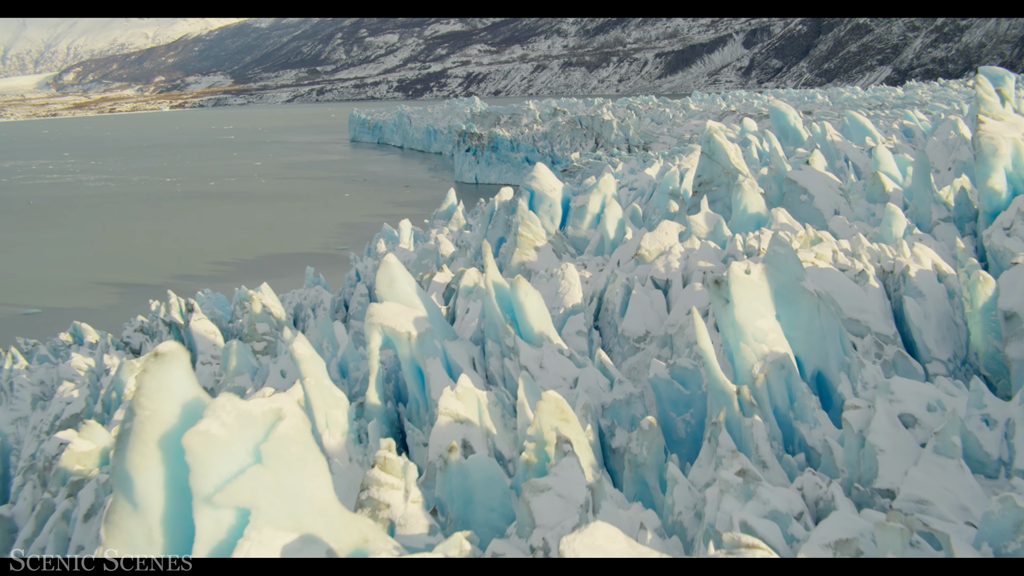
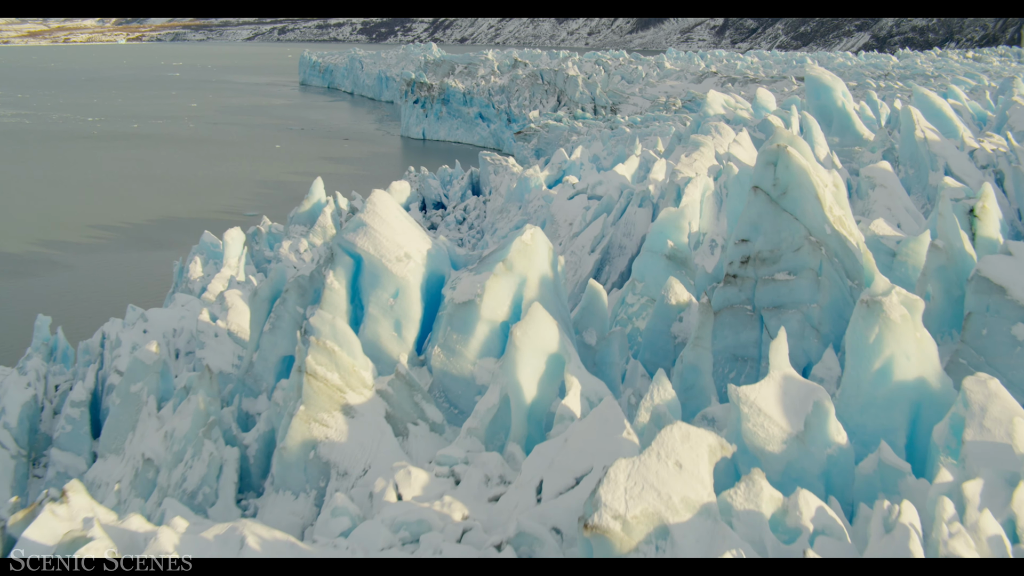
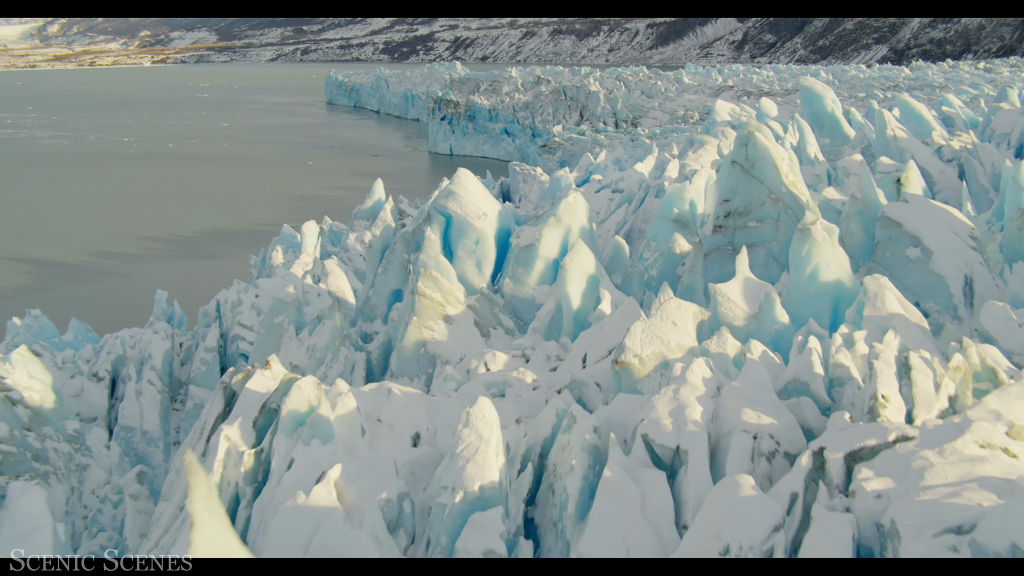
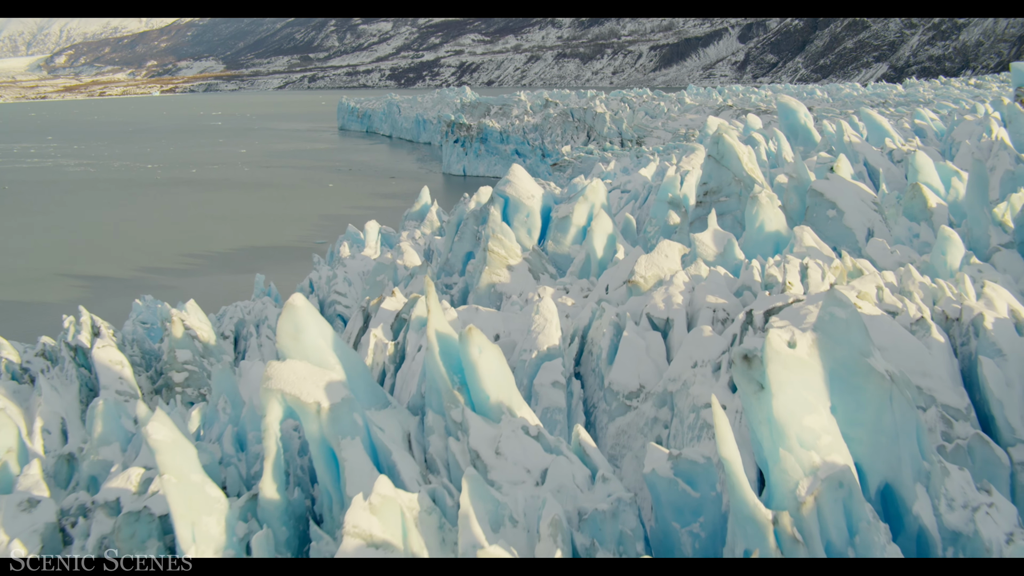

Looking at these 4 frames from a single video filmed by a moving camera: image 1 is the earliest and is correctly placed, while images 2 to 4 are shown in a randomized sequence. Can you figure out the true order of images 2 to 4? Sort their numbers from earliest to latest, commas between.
4, 3, 2
